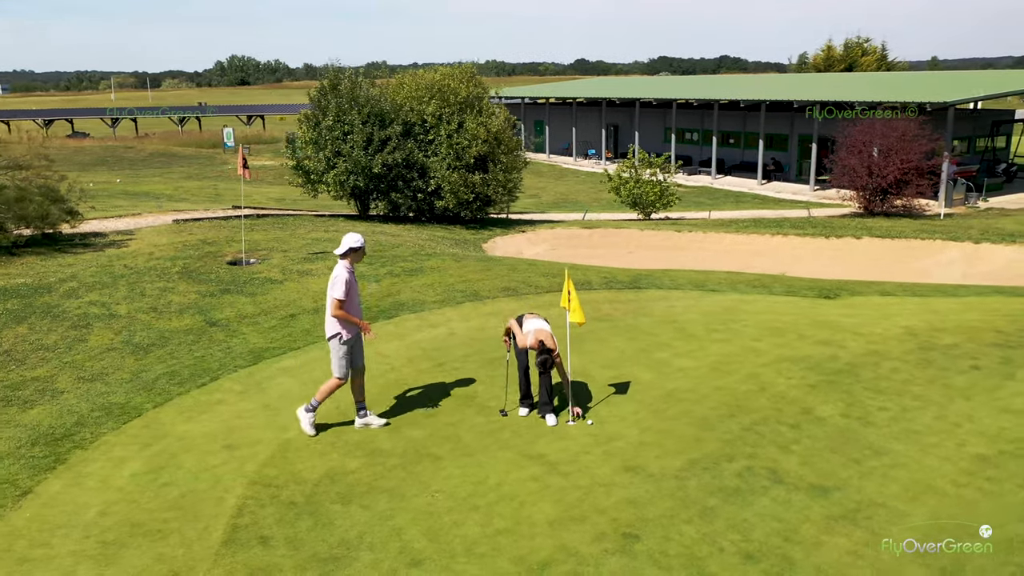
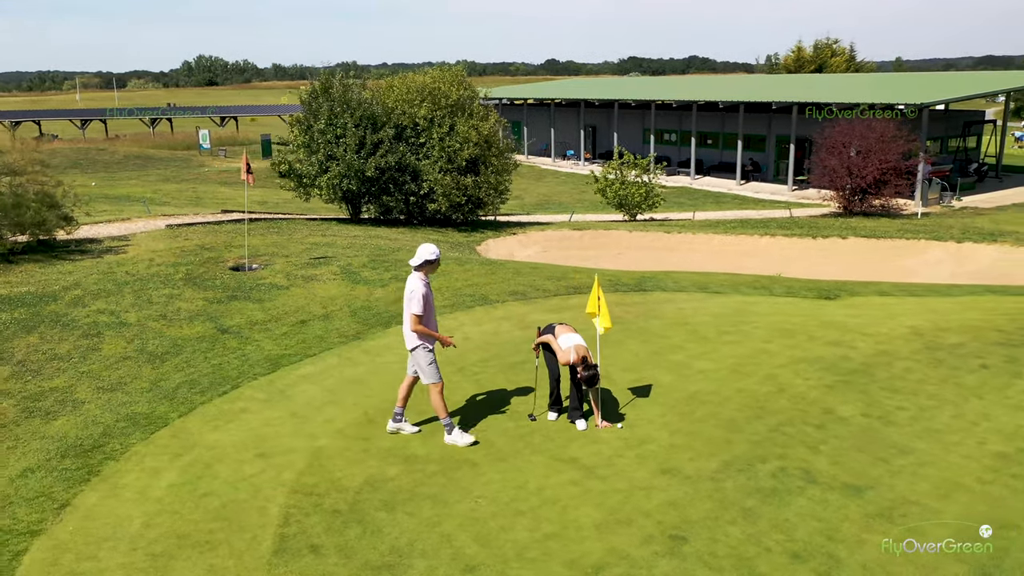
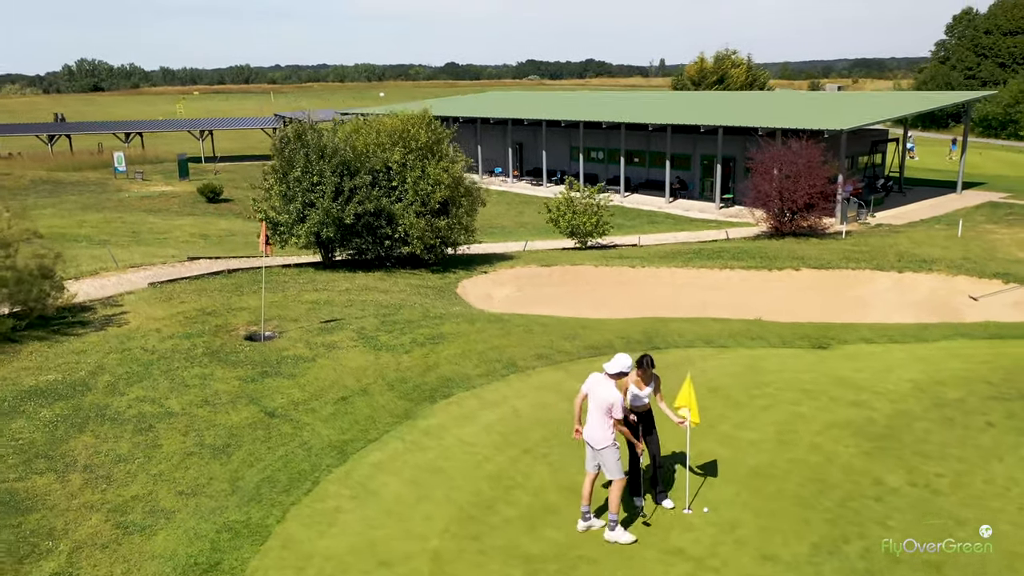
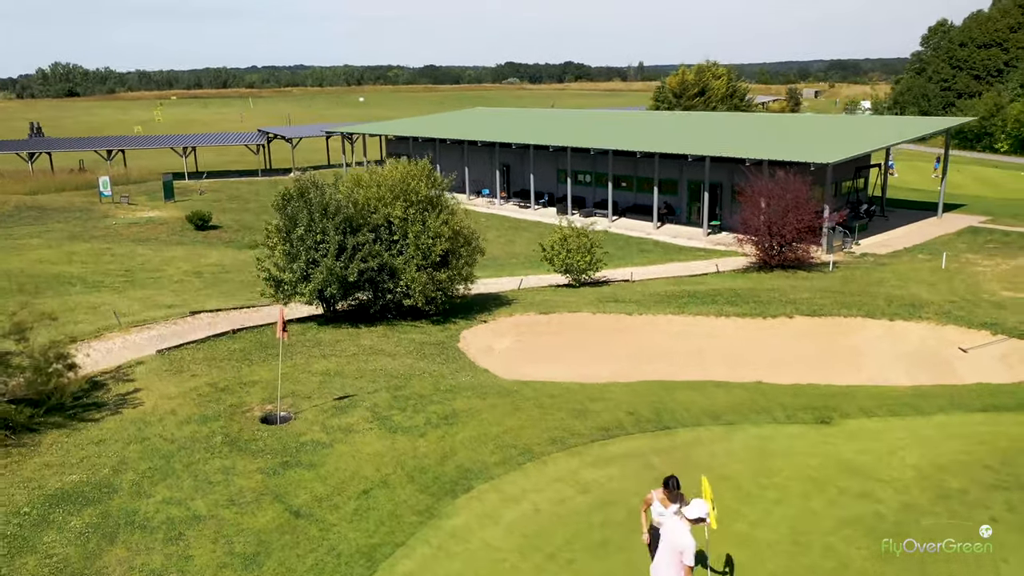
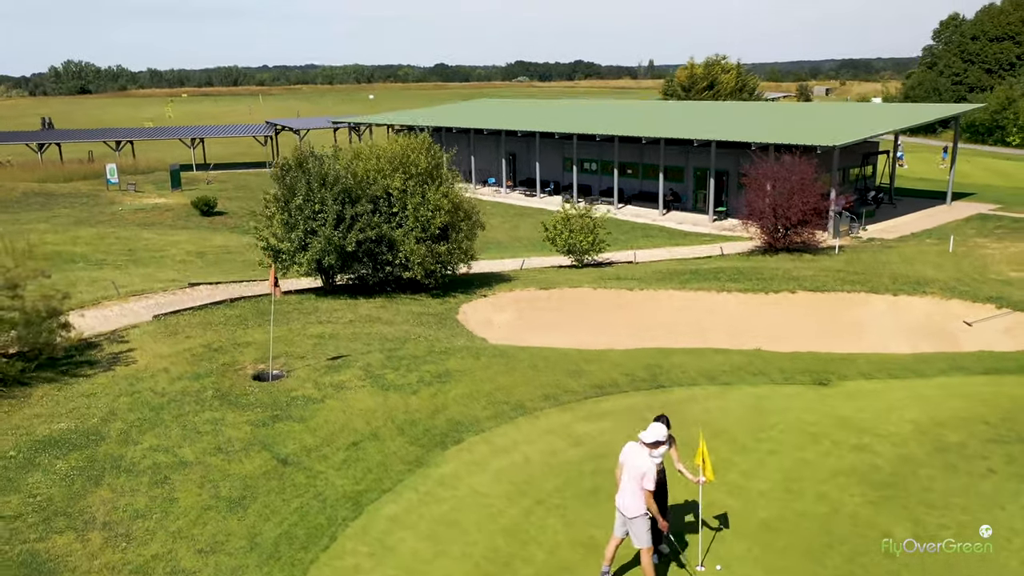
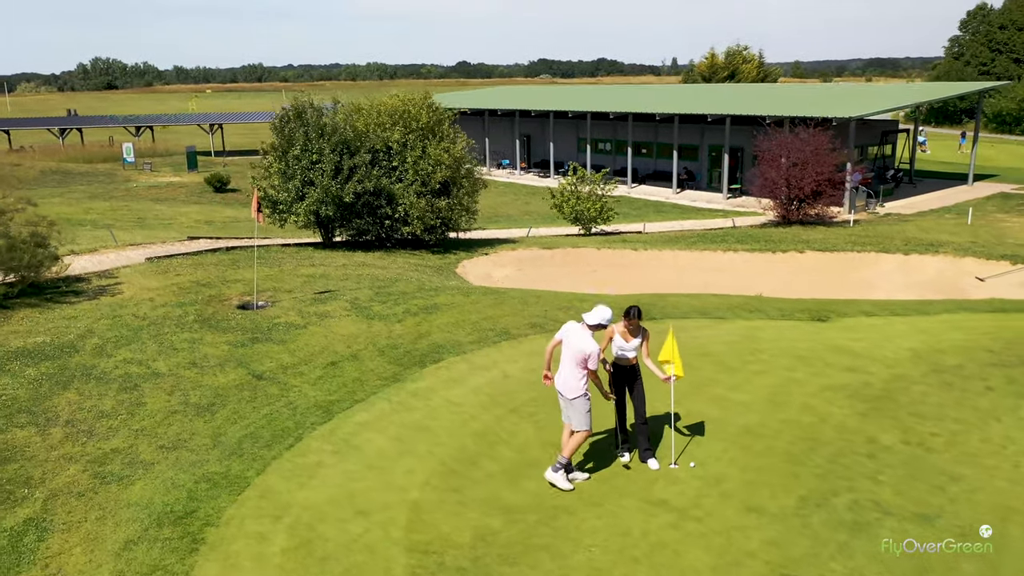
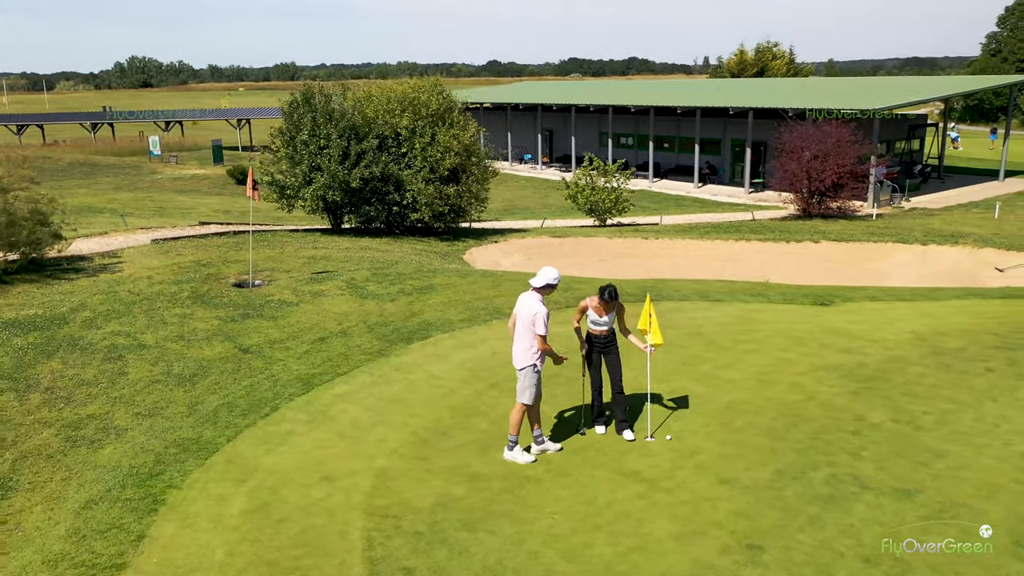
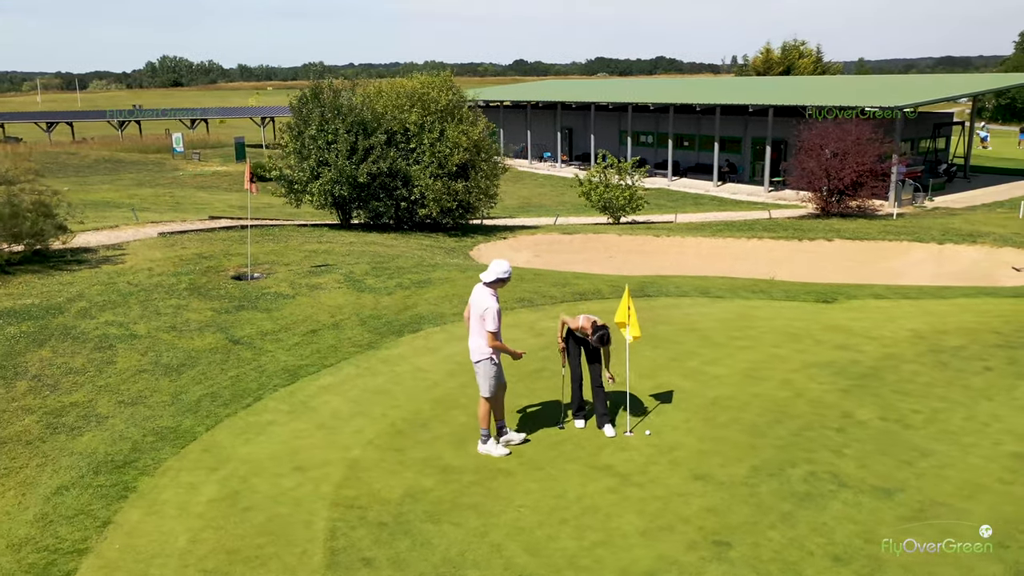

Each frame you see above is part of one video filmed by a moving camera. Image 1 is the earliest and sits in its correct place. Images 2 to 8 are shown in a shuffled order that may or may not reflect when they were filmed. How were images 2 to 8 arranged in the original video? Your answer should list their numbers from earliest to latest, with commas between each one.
2, 8, 7, 6, 3, 5, 4
